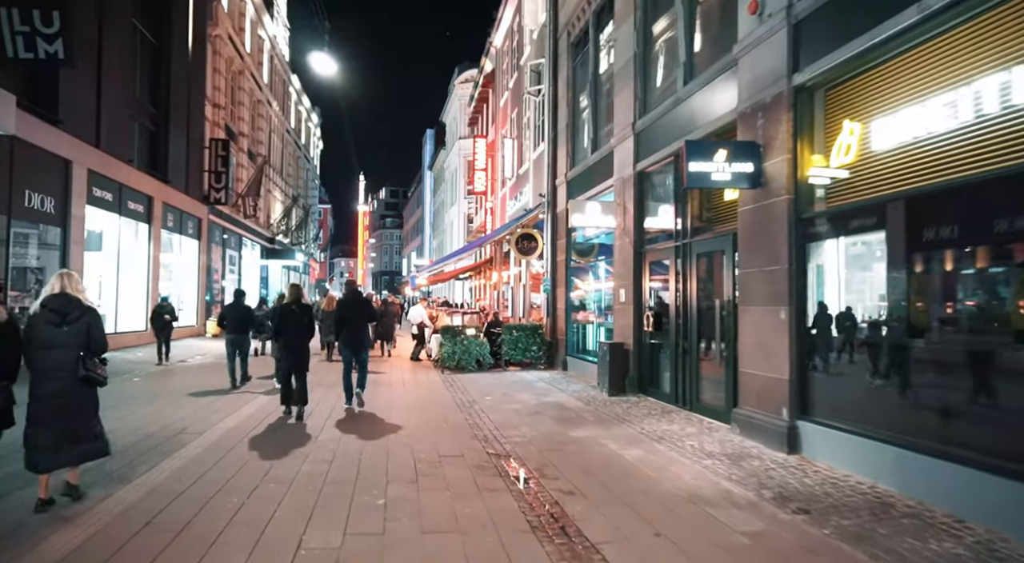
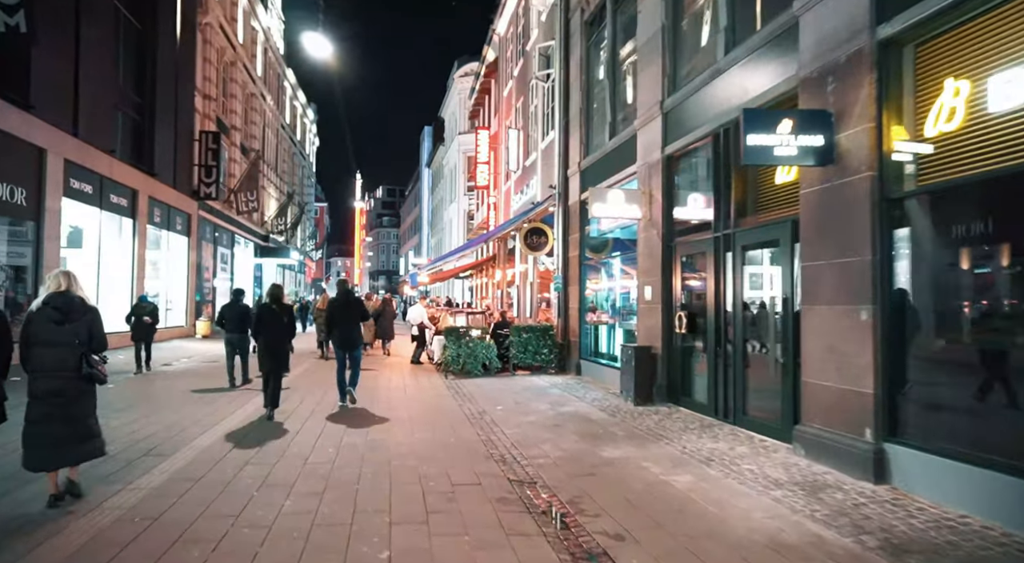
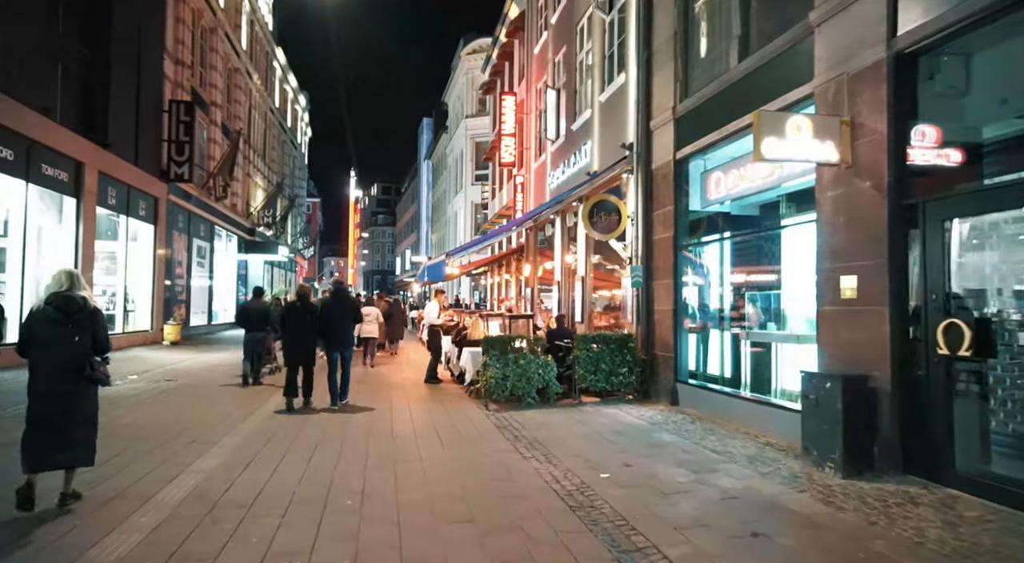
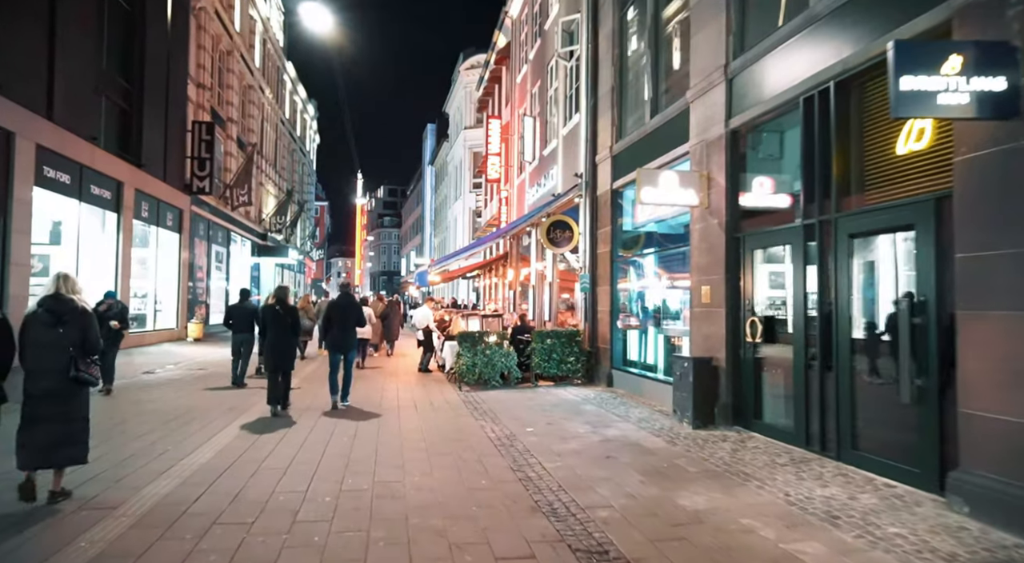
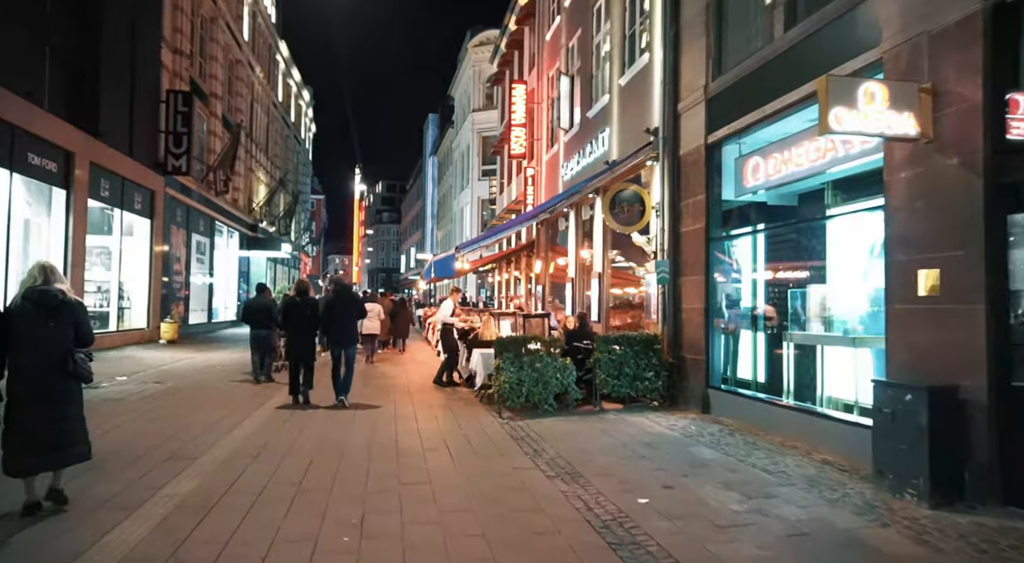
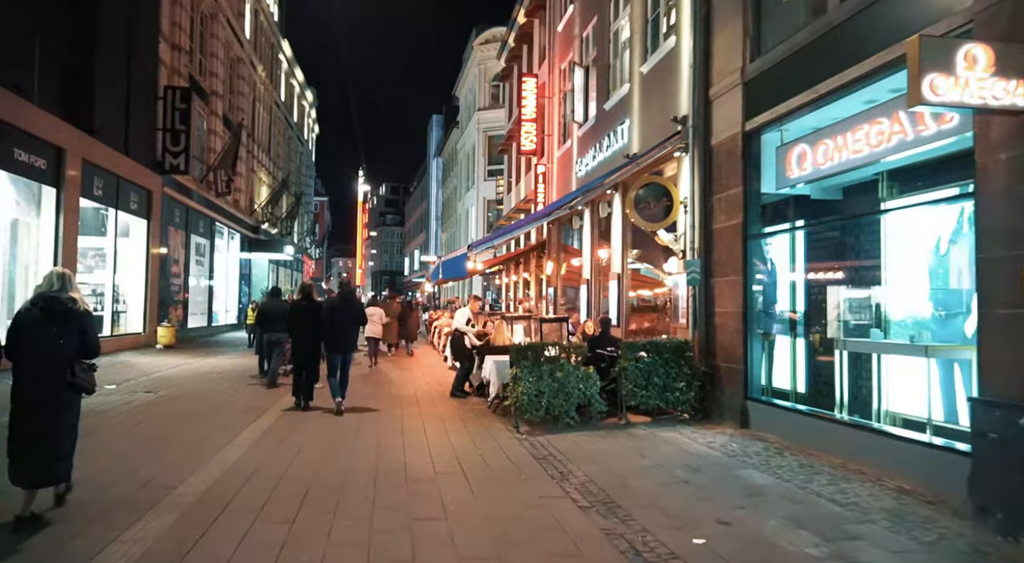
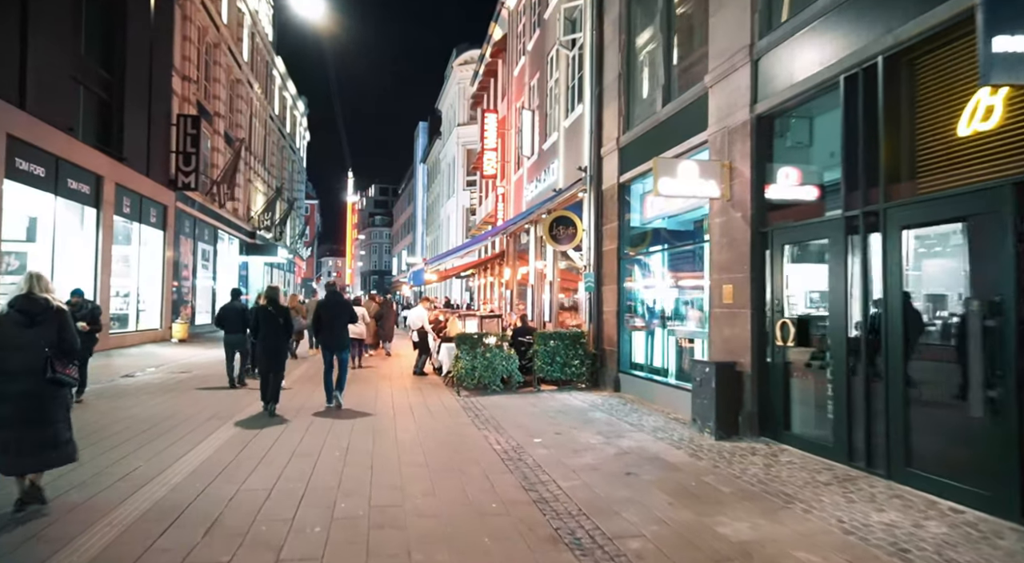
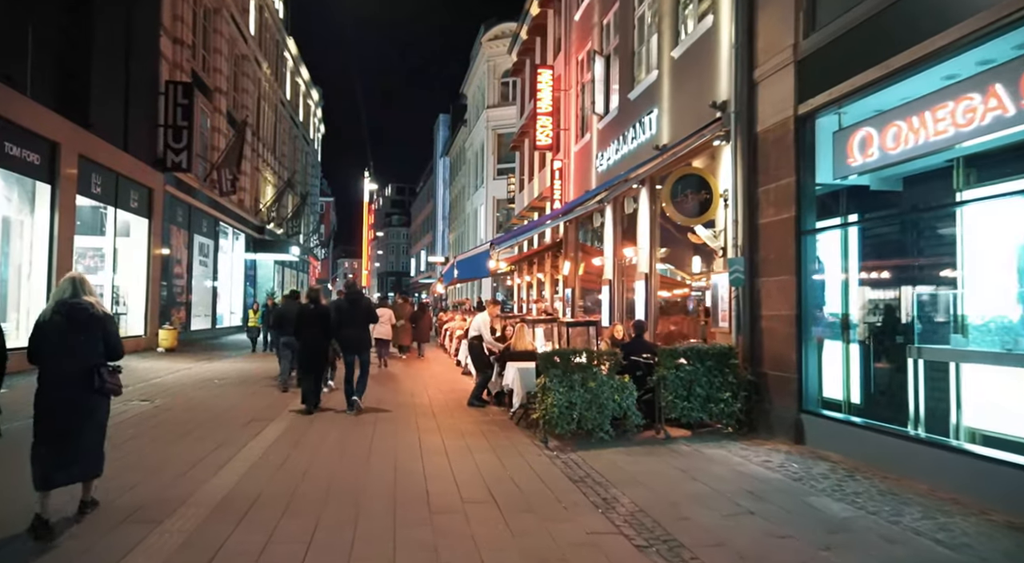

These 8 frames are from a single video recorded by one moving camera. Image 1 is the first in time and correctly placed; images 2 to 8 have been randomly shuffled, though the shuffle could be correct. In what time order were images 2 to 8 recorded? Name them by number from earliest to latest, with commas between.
2, 4, 7, 3, 5, 6, 8
